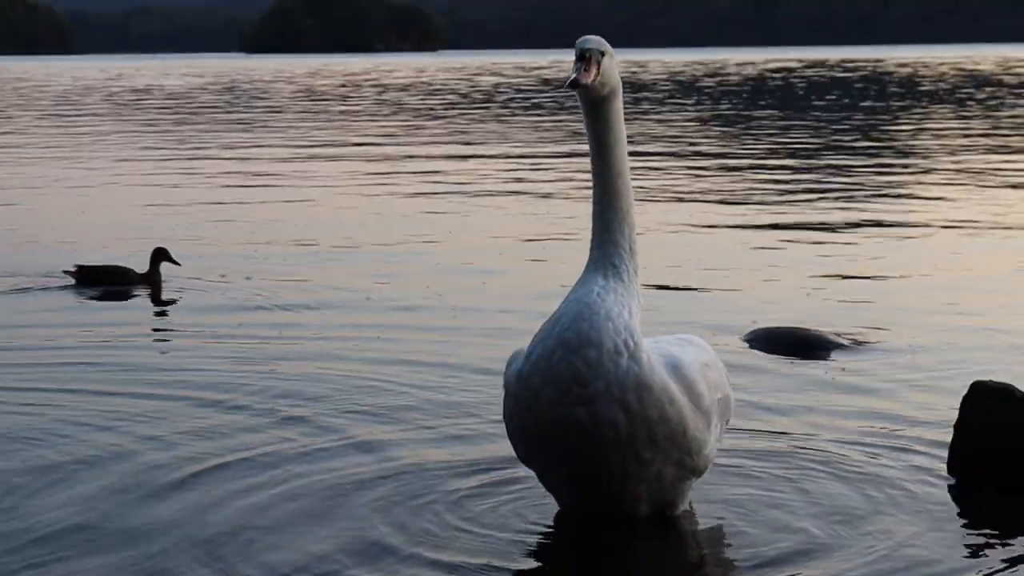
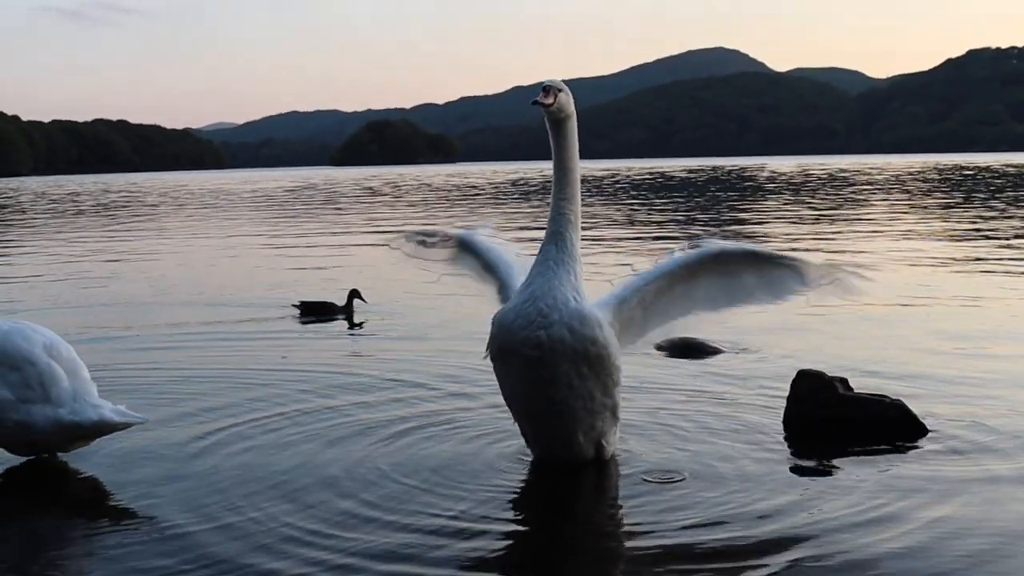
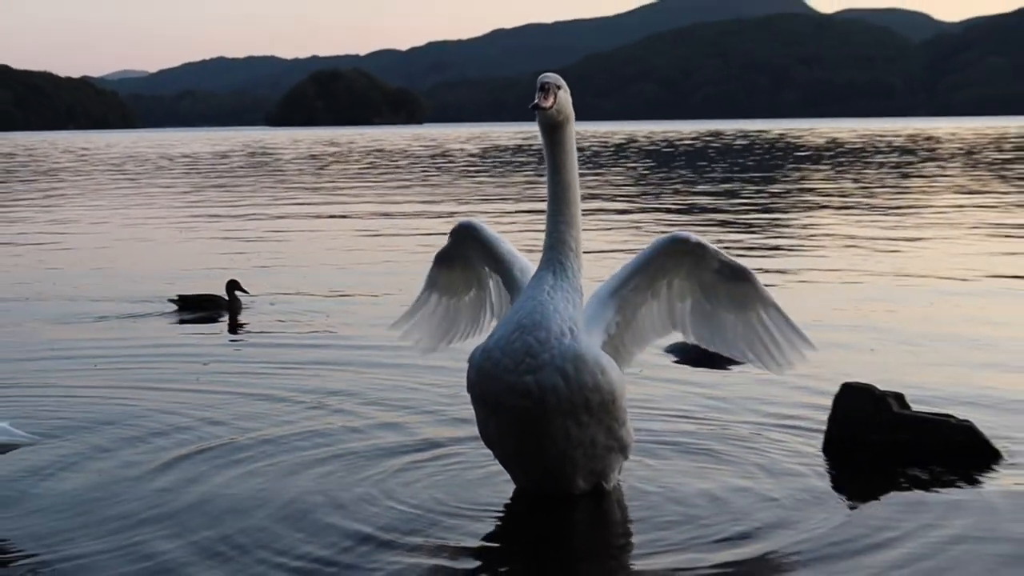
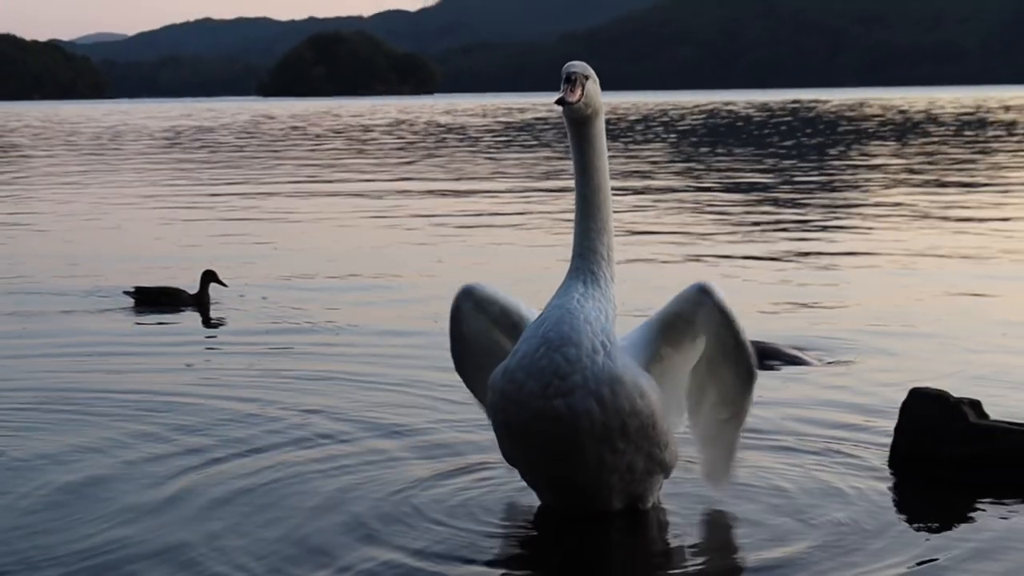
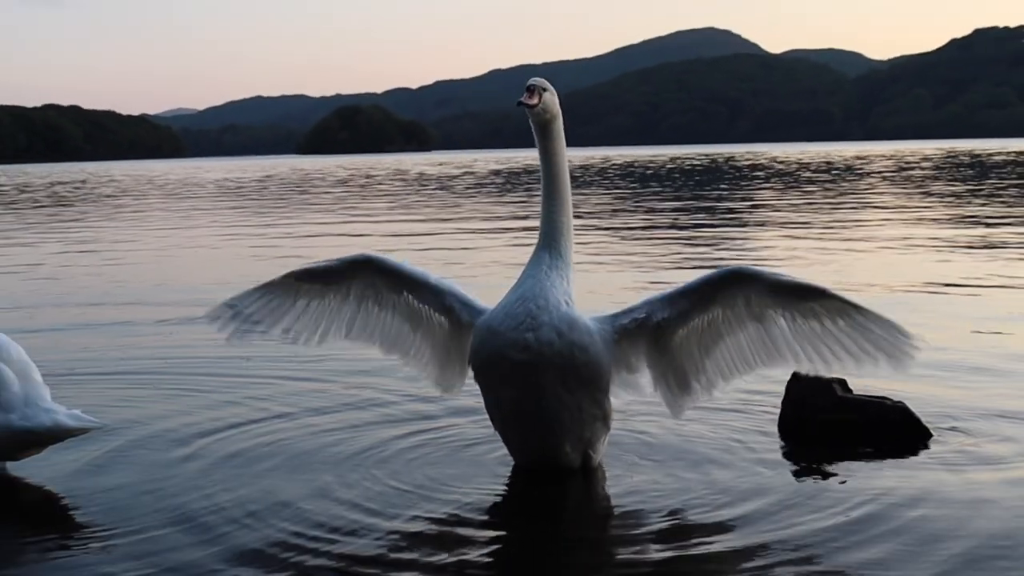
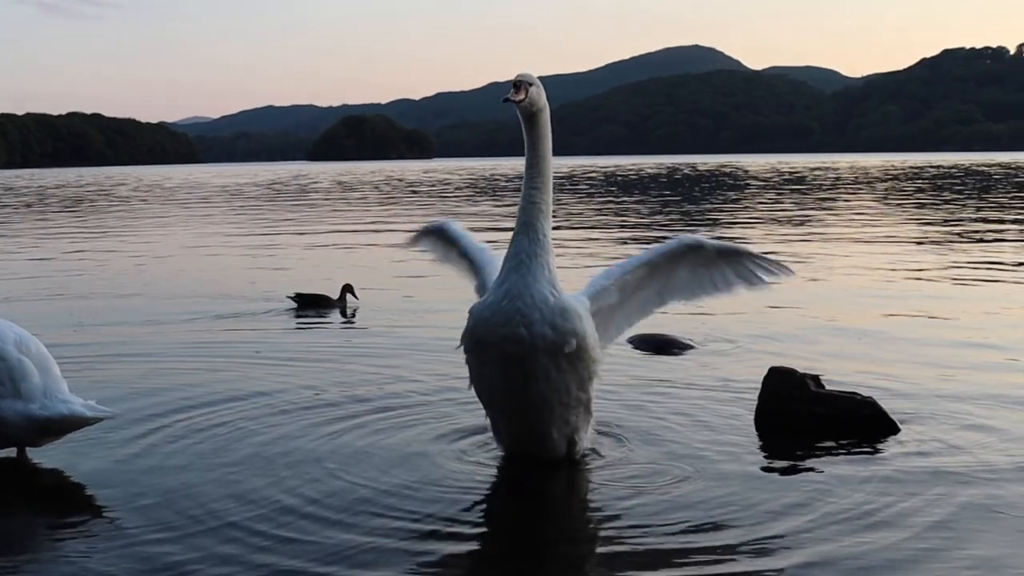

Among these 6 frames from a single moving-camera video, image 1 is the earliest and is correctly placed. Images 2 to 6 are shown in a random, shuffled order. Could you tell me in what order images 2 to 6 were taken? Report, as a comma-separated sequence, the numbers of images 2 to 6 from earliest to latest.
4, 3, 5, 2, 6
